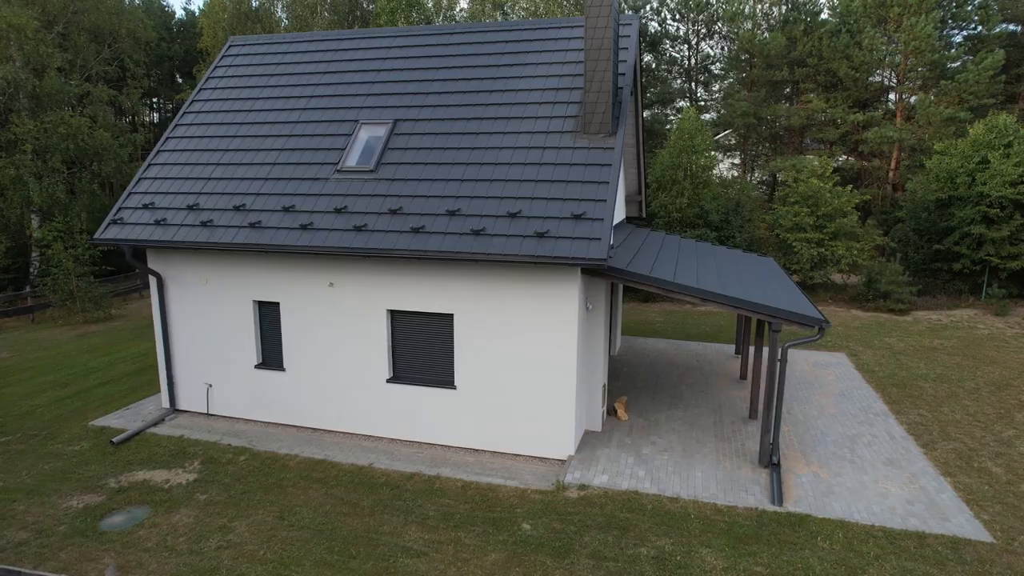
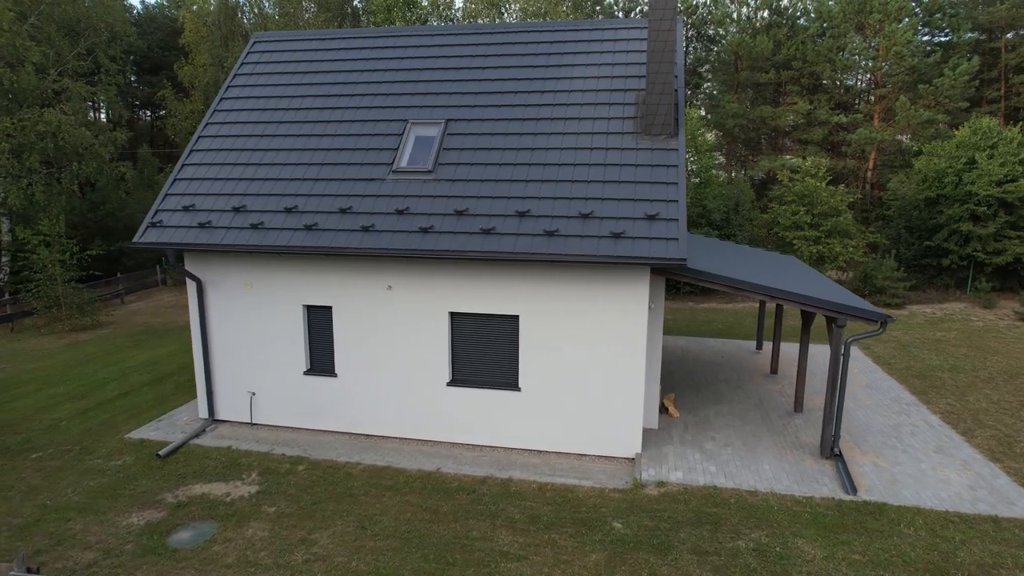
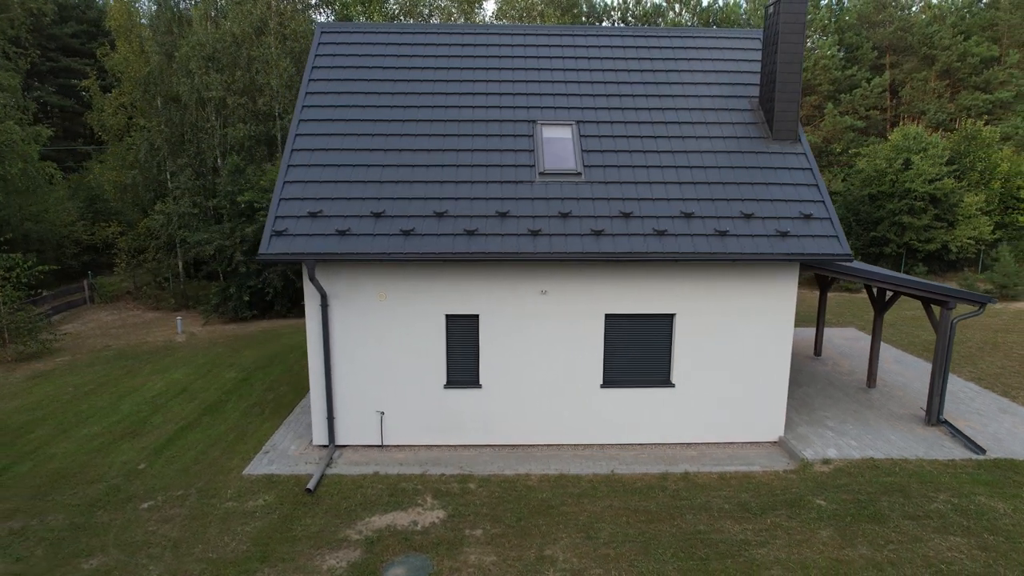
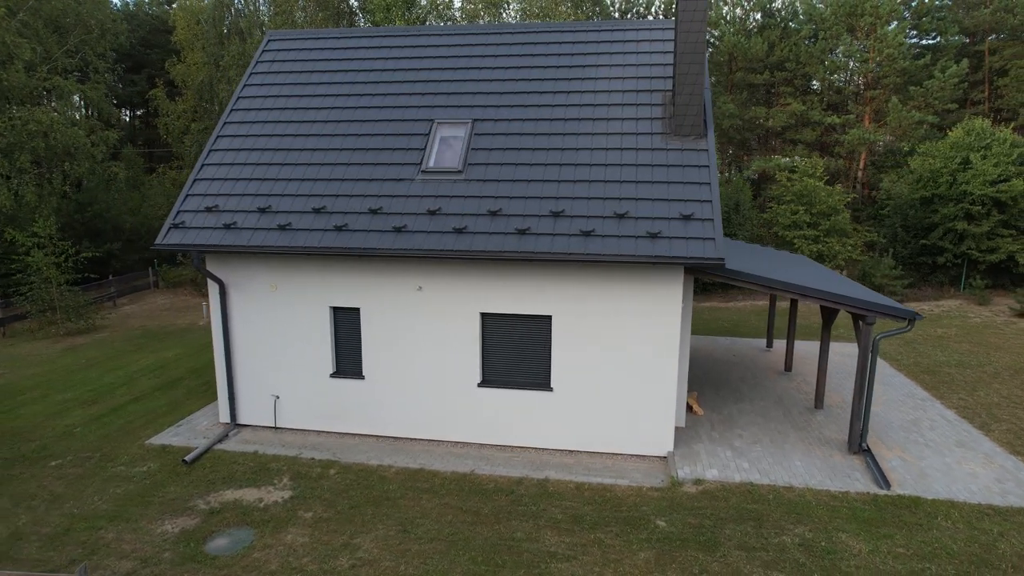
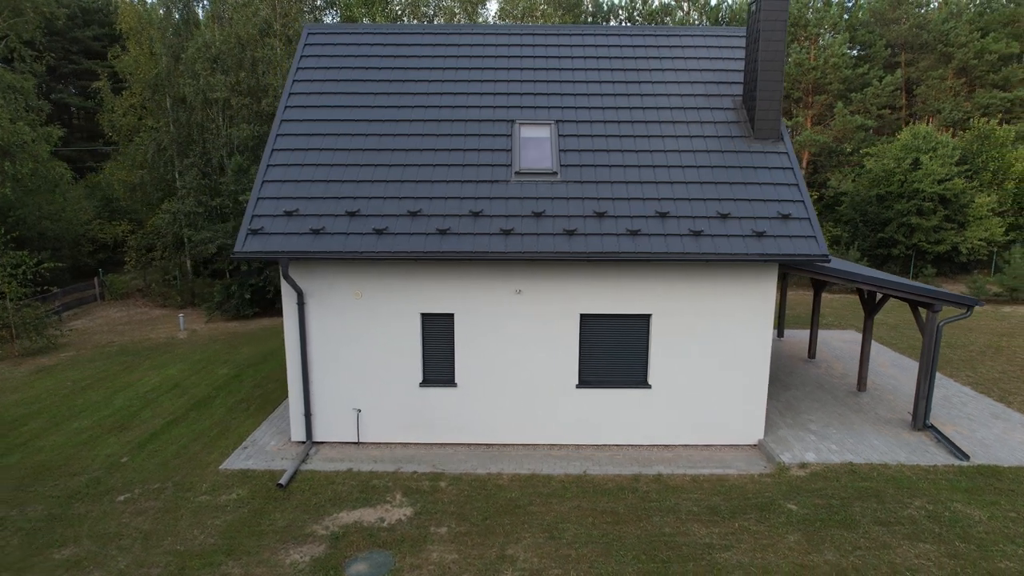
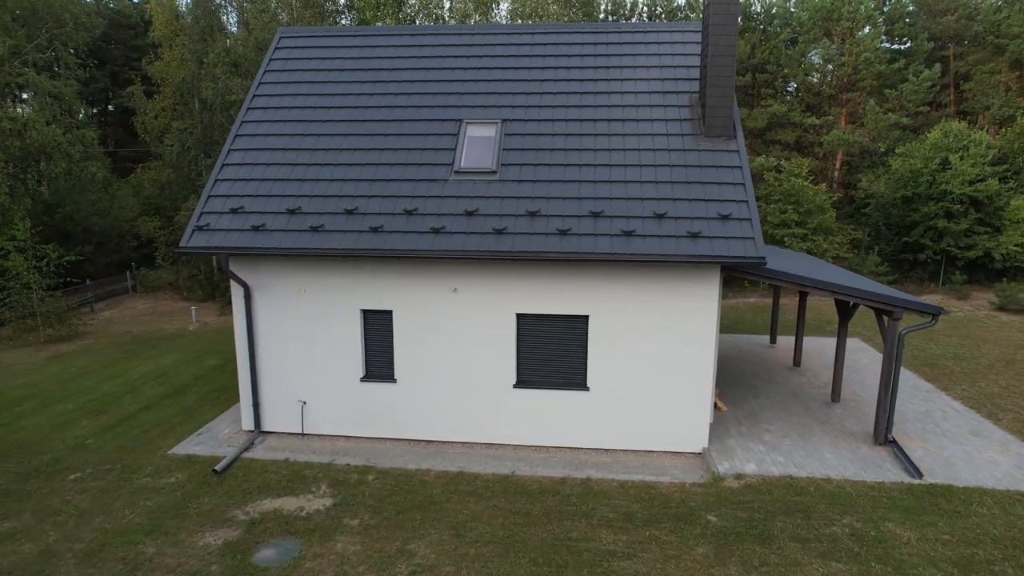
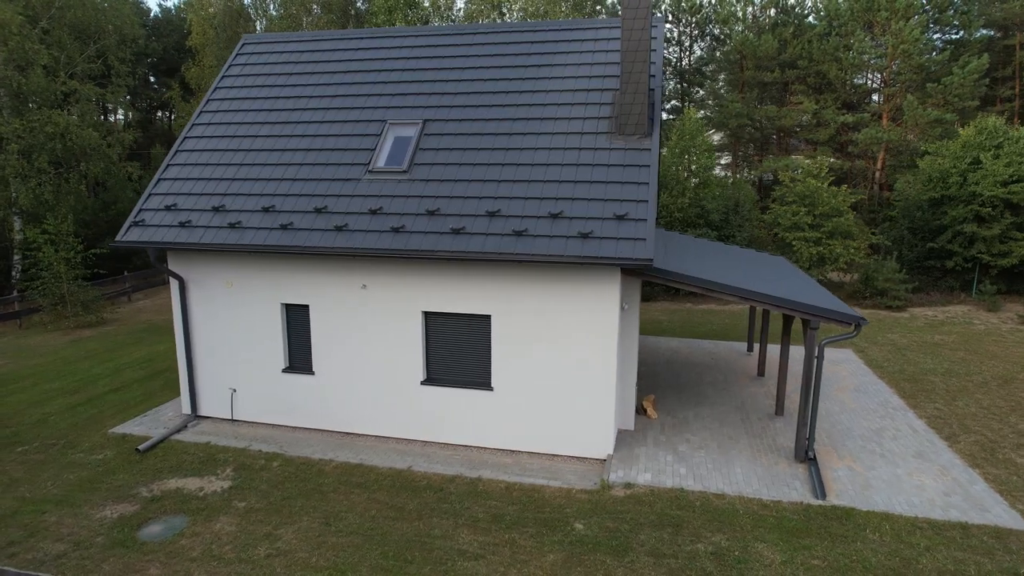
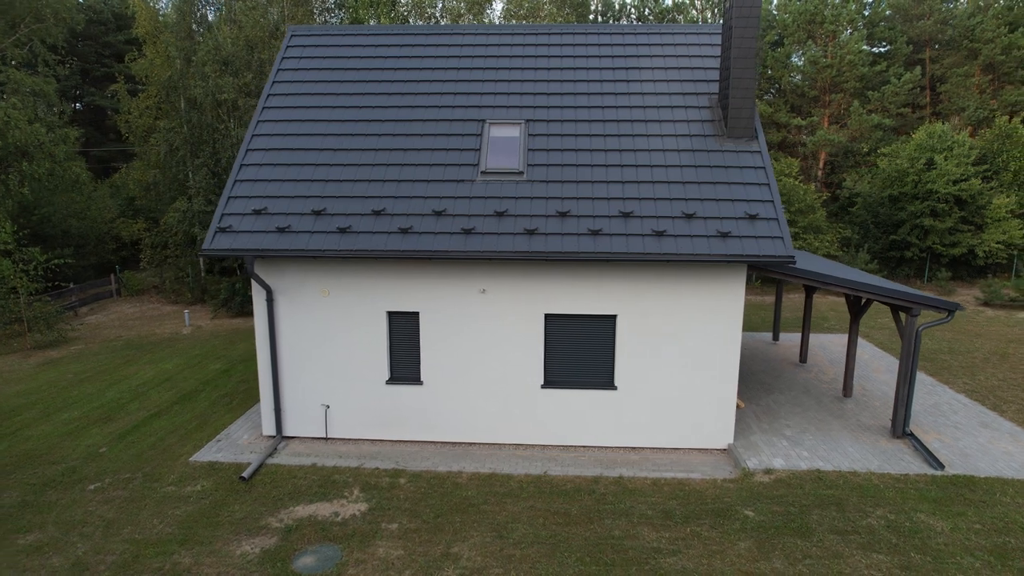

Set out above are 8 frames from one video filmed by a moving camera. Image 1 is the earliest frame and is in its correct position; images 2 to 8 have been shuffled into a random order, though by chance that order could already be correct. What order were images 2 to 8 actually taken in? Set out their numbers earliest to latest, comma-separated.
7, 2, 4, 6, 8, 5, 3
